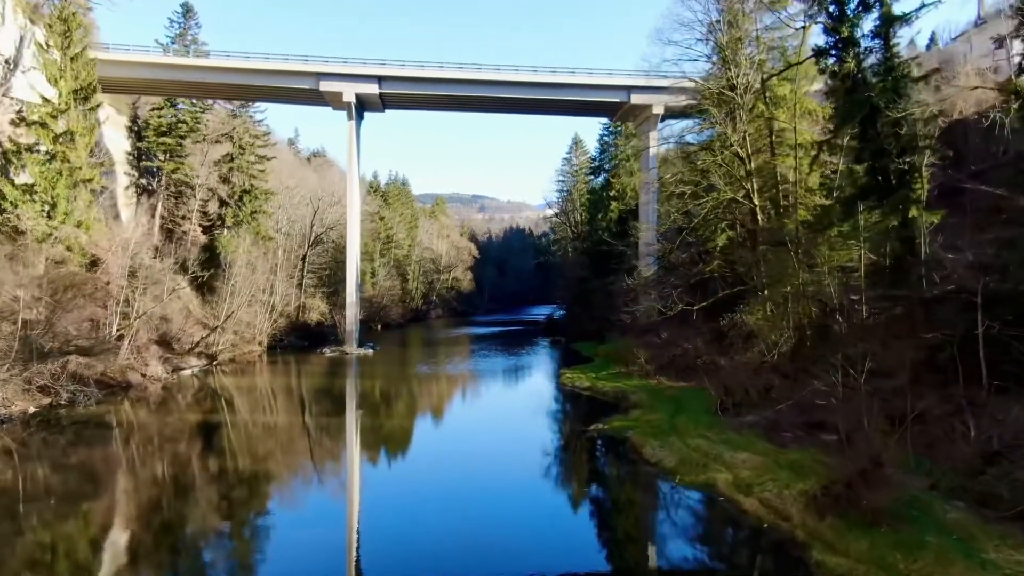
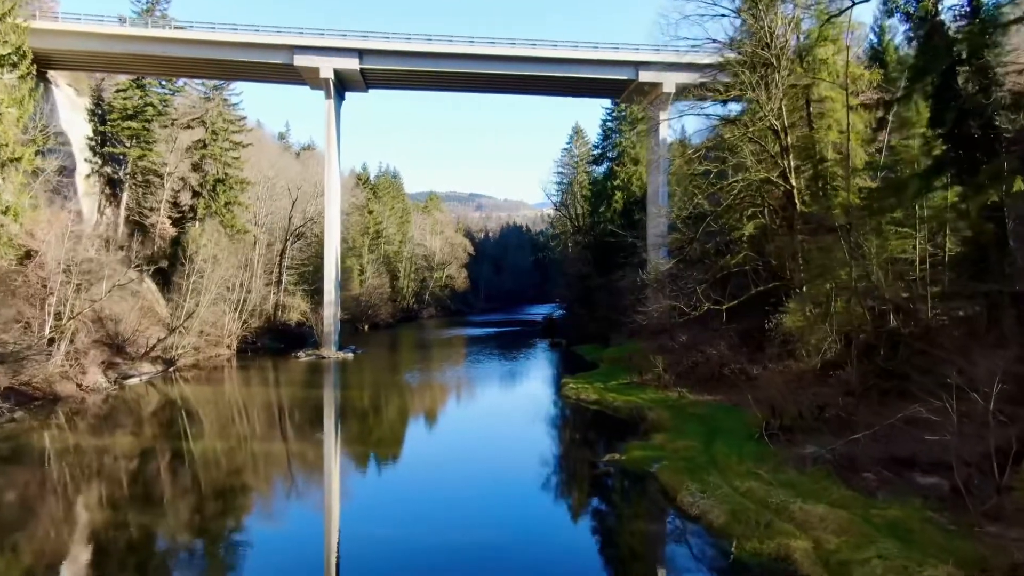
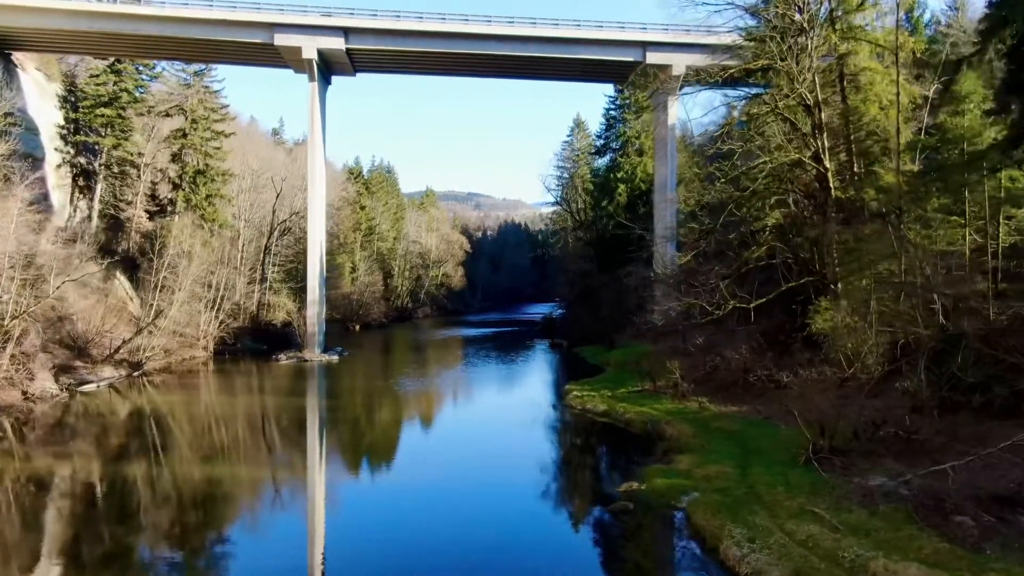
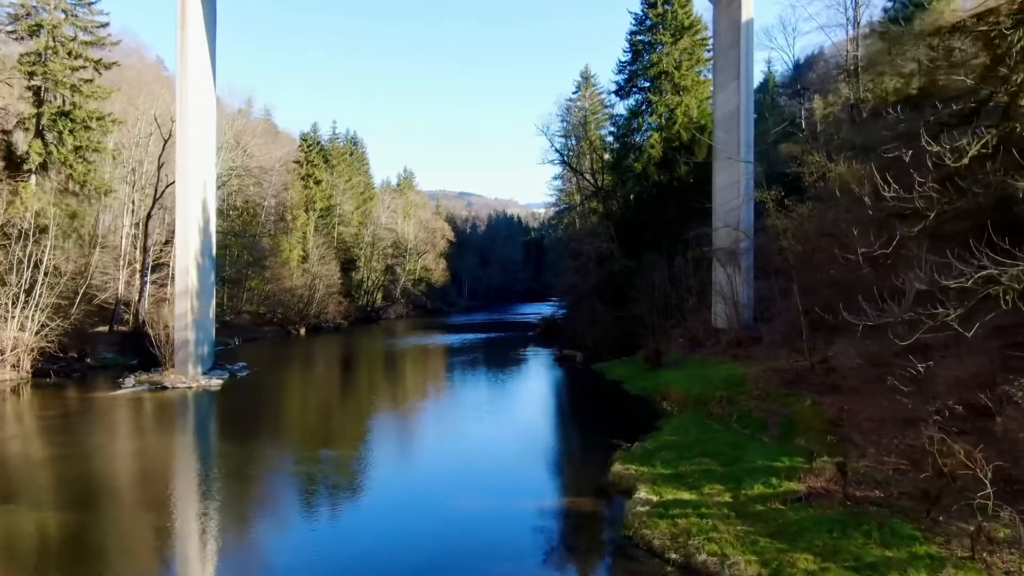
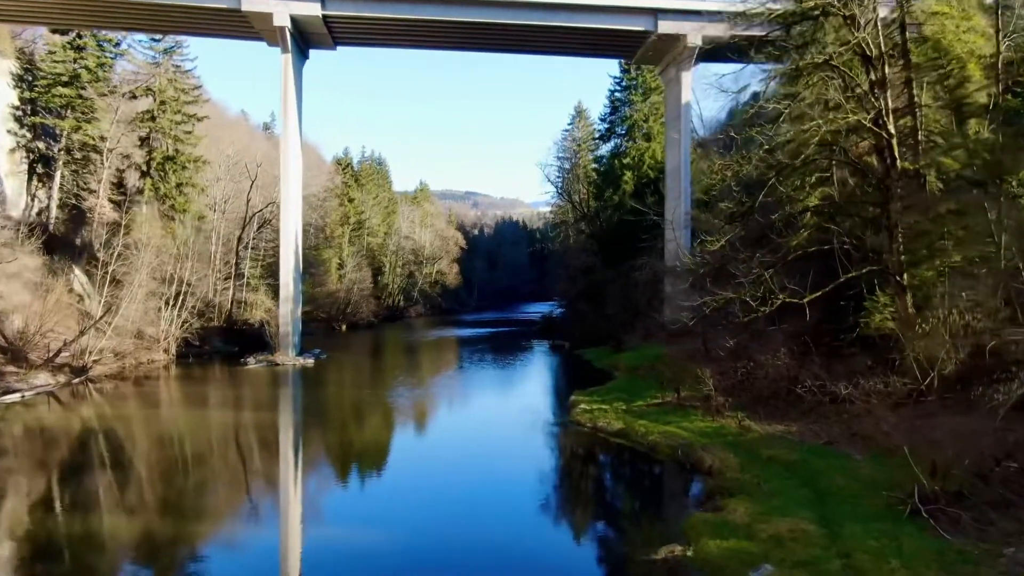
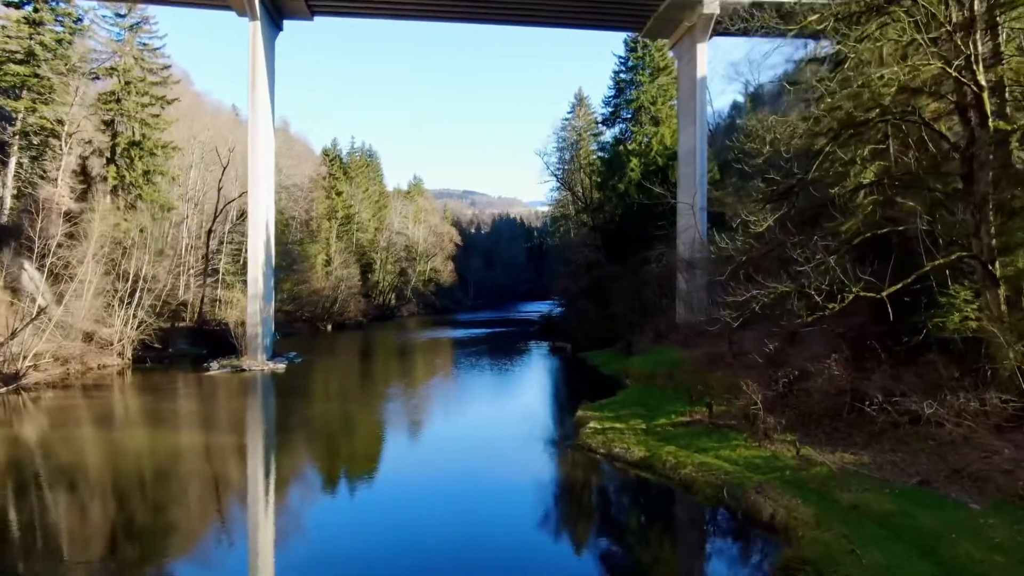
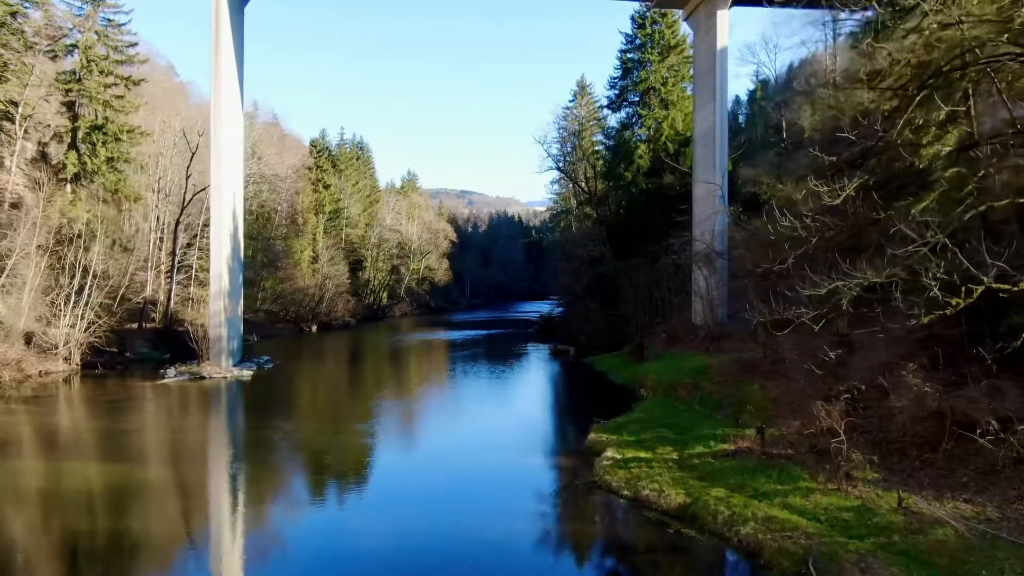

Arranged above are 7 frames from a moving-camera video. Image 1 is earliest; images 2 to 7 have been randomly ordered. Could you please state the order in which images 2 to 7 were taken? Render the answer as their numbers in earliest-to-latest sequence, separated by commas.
2, 3, 5, 6, 7, 4
